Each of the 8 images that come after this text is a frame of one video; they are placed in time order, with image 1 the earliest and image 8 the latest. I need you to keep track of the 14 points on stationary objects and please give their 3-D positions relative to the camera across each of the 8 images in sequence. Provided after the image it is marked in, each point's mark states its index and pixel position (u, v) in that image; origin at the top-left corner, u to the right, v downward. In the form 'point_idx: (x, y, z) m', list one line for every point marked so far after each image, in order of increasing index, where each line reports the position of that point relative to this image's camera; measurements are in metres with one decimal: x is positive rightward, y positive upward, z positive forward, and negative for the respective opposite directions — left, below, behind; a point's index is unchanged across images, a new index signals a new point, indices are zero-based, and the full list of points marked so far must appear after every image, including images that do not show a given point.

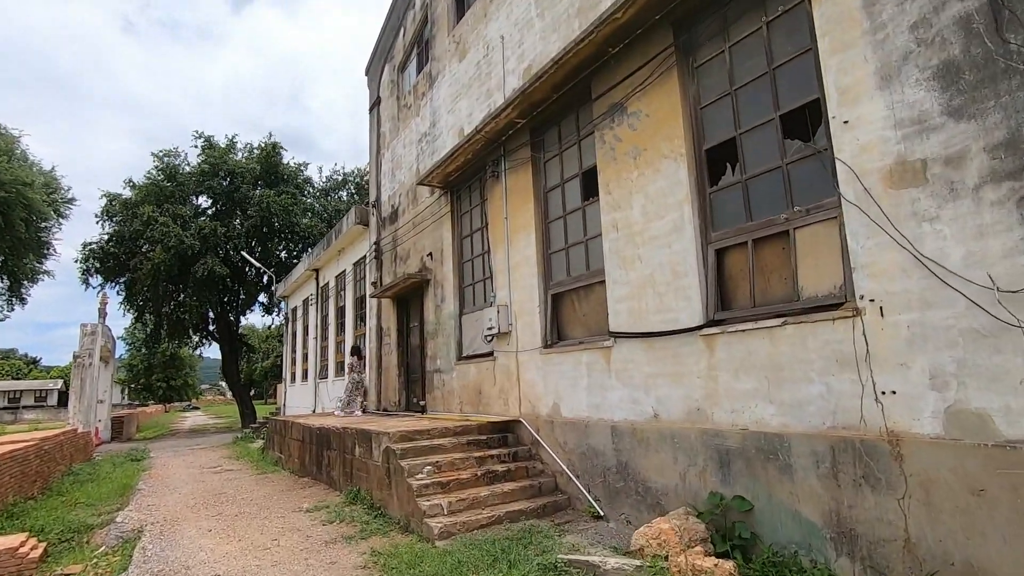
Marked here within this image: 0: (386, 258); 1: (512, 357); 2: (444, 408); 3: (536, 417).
0: (-2.9, +0.7, +12.6) m
1: (0.0, -1.0, +7.7) m
2: (-1.2, -2.1, +9.4) m
3: (+0.3, -1.7, +7.1) m
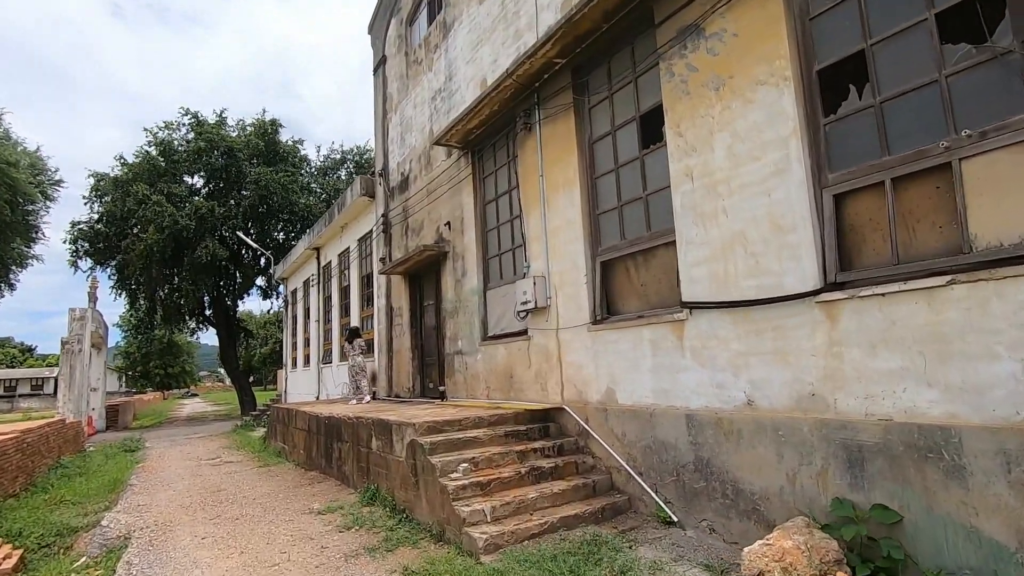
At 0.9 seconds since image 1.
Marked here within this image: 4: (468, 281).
0: (-2.5, +1.2, +11.5) m
1: (+0.5, -0.6, +6.7) m
2: (-0.7, -1.7, +8.5) m
3: (+0.8, -1.3, +6.1) m
4: (-0.7, +0.1, +8.7) m
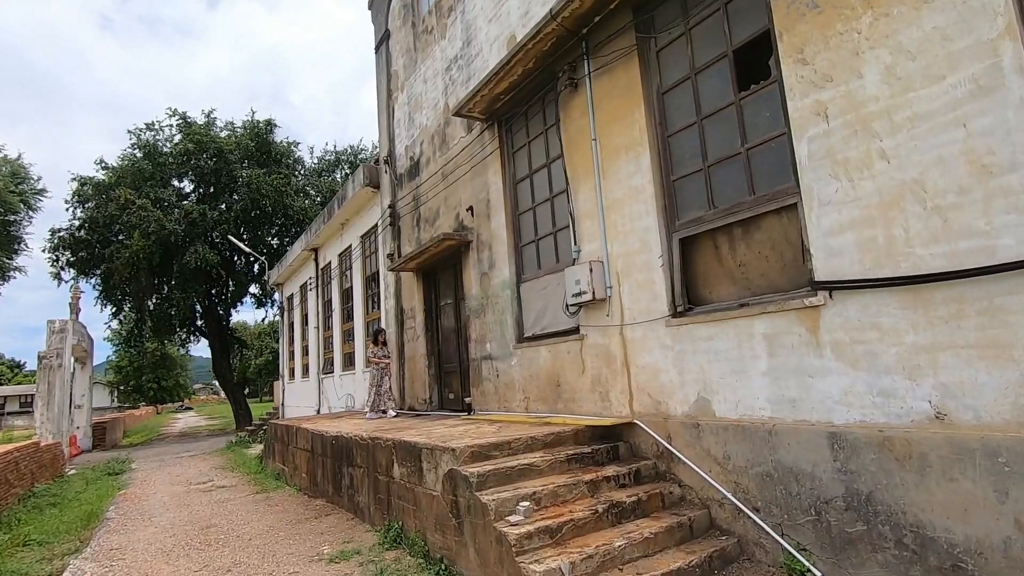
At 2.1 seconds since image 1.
0: (-2.0, +1.2, +10.3) m
1: (+1.0, -0.5, +5.5) m
2: (-0.1, -1.6, +7.2) m
3: (+1.4, -1.2, +4.9) m
4: (-0.2, +0.2, +7.4) m
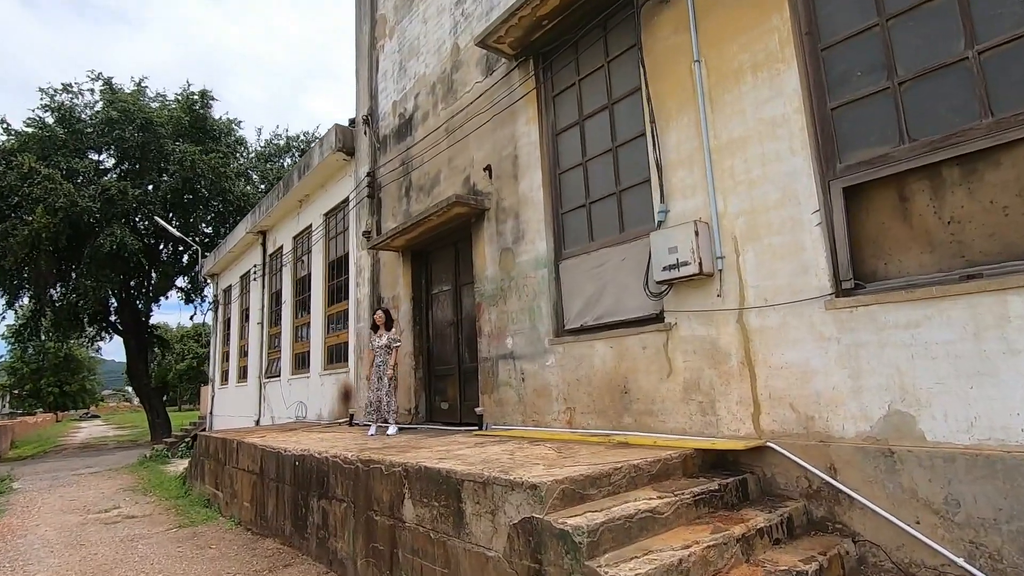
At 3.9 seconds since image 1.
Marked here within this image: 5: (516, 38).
0: (-1.9, +1.4, +8.4) m
1: (+1.6, -0.2, +4.0) m
2: (+0.2, -1.4, +5.5) m
3: (+1.9, -1.0, +3.4) m
4: (+0.1, +0.4, +5.8) m
5: (0.0, +2.7, +5.8) m
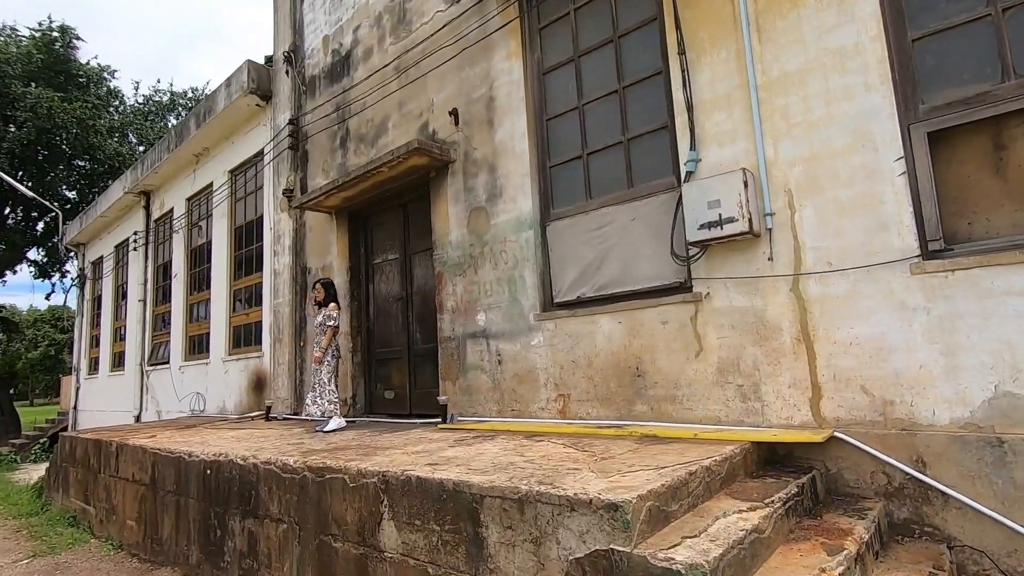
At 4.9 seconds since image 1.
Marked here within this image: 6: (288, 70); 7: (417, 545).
0: (-2.5, +1.8, +7.1) m
1: (+1.6, 0.0, +3.3) m
2: (0.0, -1.1, +4.6) m
3: (+2.1, -0.7, +2.9) m
4: (-0.1, +0.7, +4.9) m
5: (-0.1, +3.0, +4.8) m
6: (-3.2, +3.1, +7.7) m
7: (-0.5, -1.3, +2.7) m
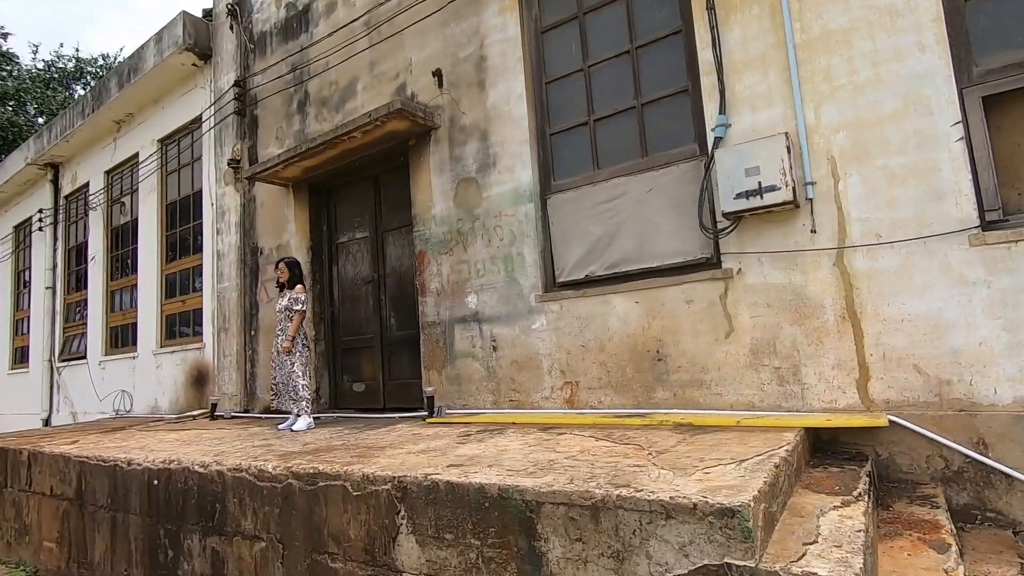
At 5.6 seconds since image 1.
0: (-2.8, +2.0, +6.3) m
1: (+1.7, +0.1, +3.1) m
2: (-0.1, -0.9, +4.2) m
3: (+2.3, -0.6, +2.7) m
4: (-0.1, +0.9, +4.4) m
5: (-0.2, +3.1, +4.3) m
6: (-3.5, +3.3, +6.9) m
7: (-0.3, -1.2, +2.3) m
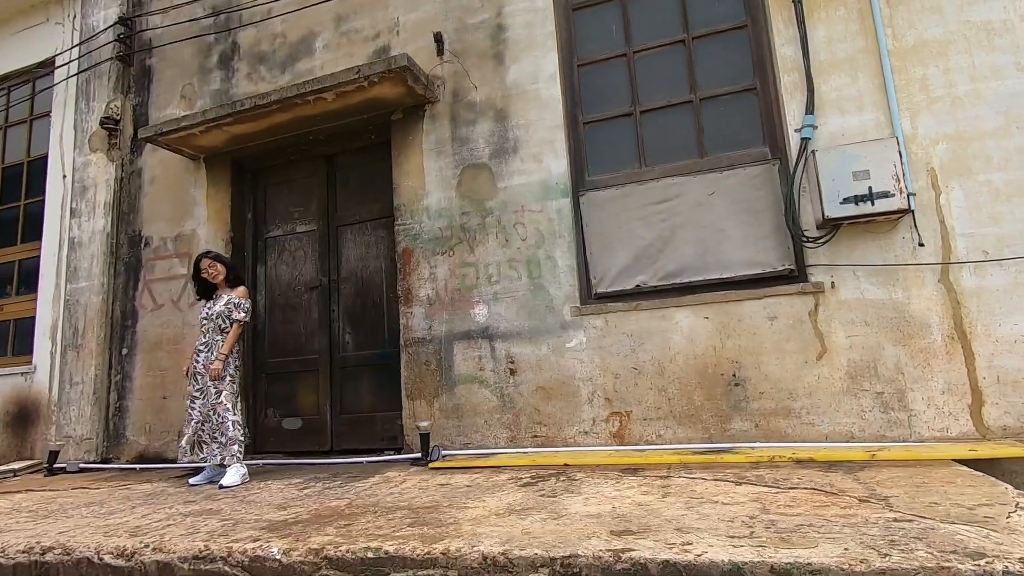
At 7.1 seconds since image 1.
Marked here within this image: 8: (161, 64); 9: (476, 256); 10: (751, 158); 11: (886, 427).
0: (-3.0, +2.0, +4.9) m
1: (+2.2, 0.0, +2.9) m
2: (+0.1, -1.0, +3.4) m
3: (+2.8, -0.7, +2.6) m
4: (0.0, +0.8, +3.7) m
5: (+0.1, +3.1, +3.7) m
6: (-3.8, +3.3, +5.3) m
7: (+0.4, -1.1, +1.4) m
8: (-3.2, +2.0, +4.9) m
9: (-0.2, +0.2, +3.7) m
10: (+1.5, +0.8, +3.4) m
11: (+2.0, -0.7, +2.9) m
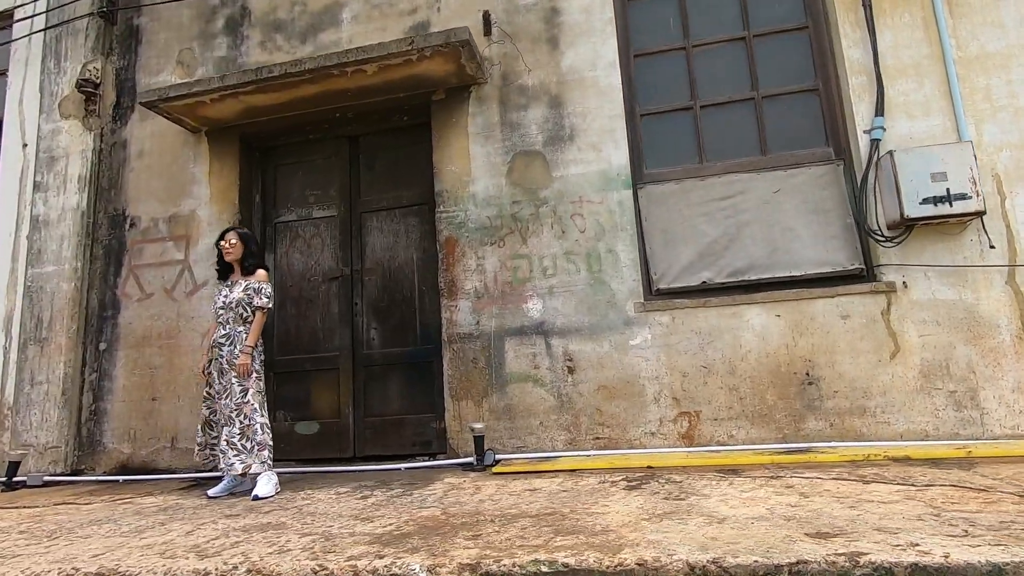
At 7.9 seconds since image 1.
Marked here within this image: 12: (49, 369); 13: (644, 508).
0: (-2.8, +2.1, +4.4) m
1: (+2.6, 0.0, +3.0) m
2: (+0.4, -0.9, +3.2) m
3: (+3.2, -0.7, +2.7) m
4: (+0.4, +0.9, +3.5) m
5: (+0.5, +3.1, +3.6) m
6: (-3.5, +3.4, +4.7) m
7: (+1.0, -1.0, +1.3) m
8: (-2.9, +2.1, +4.4) m
9: (+0.1, +0.3, +3.5) m
10: (+1.9, +0.8, +3.4) m
11: (+2.4, -0.7, +2.9) m
12: (-3.4, -0.6, +4.0) m
13: (+0.5, -0.8, +2.1) m
